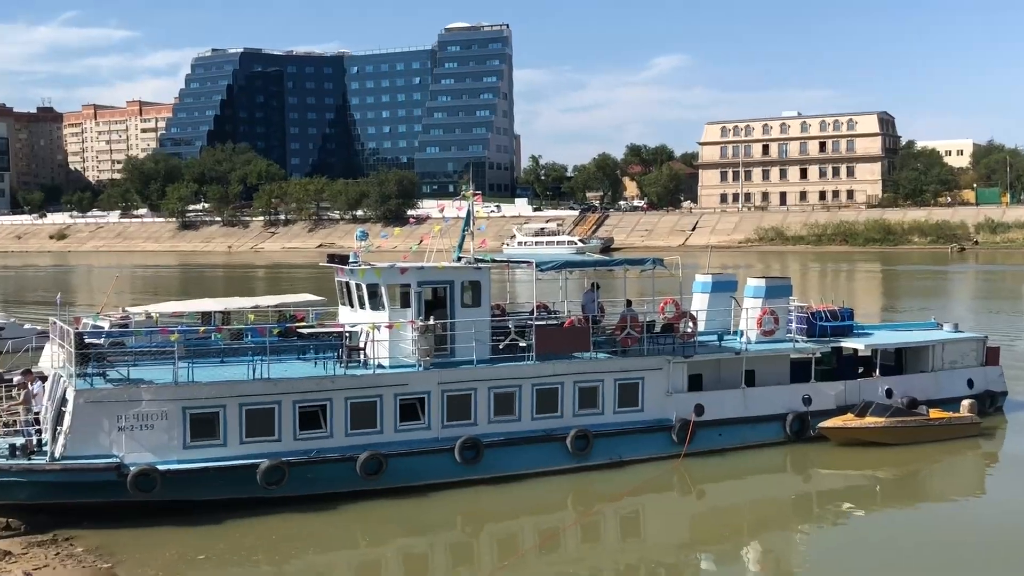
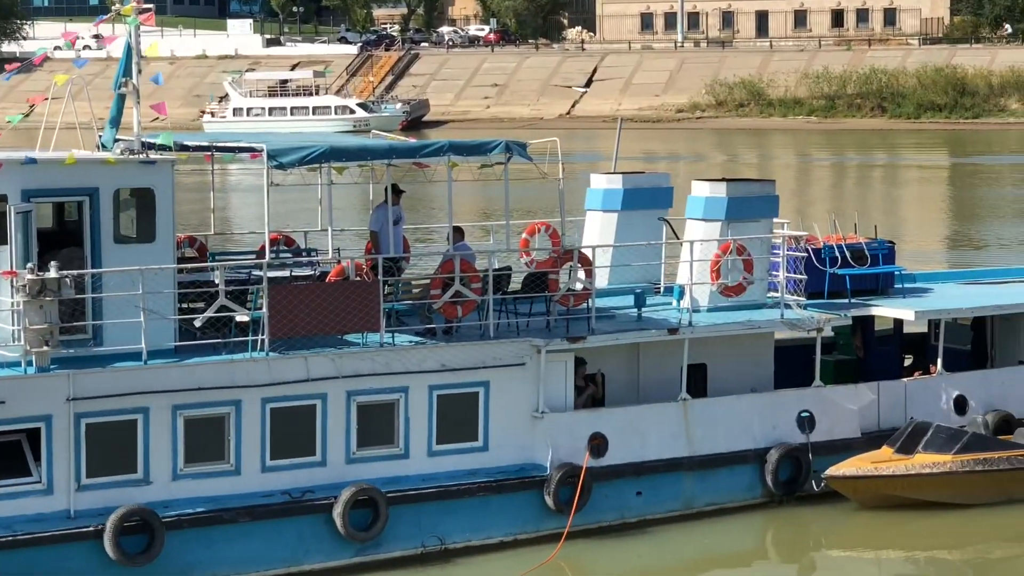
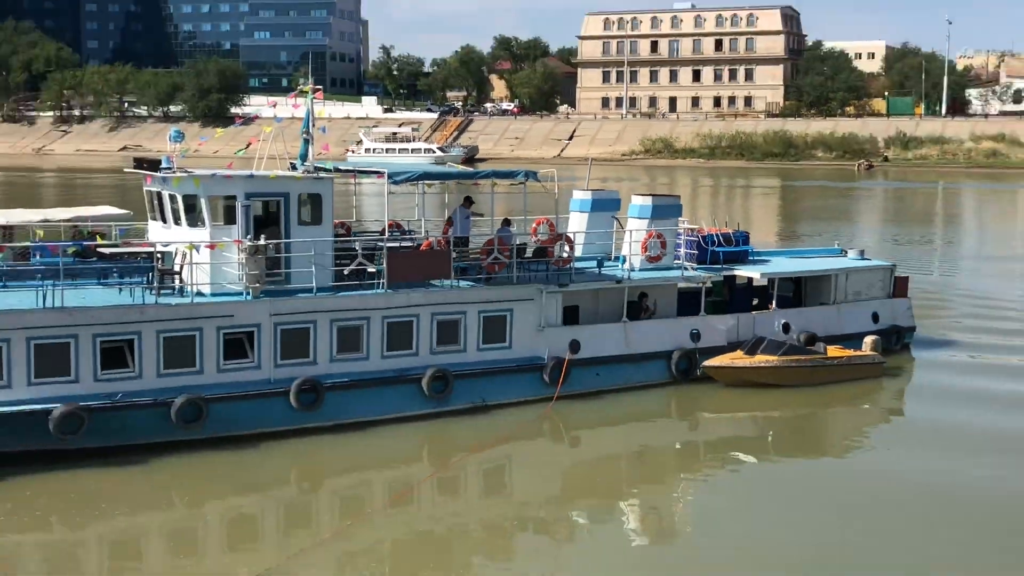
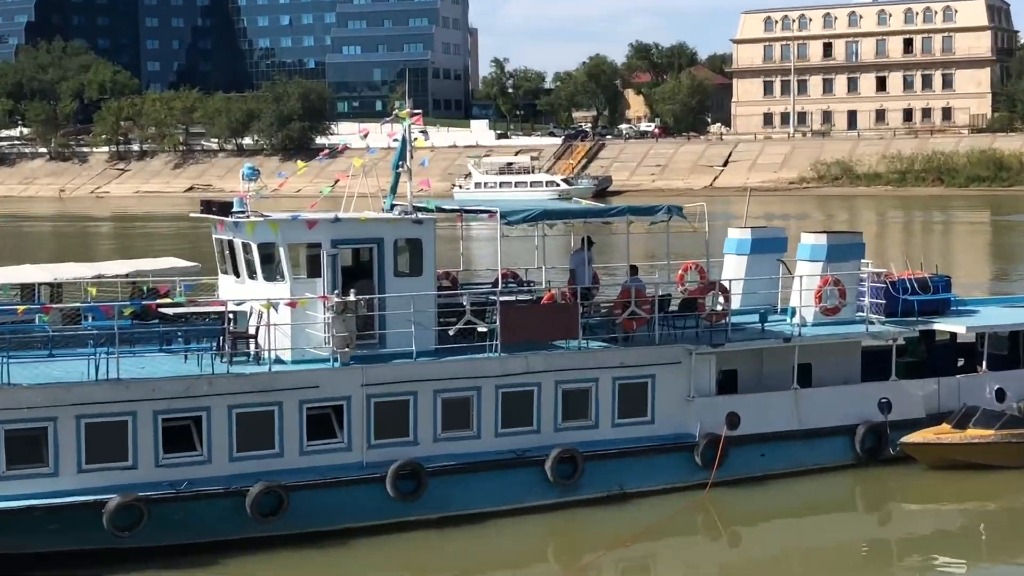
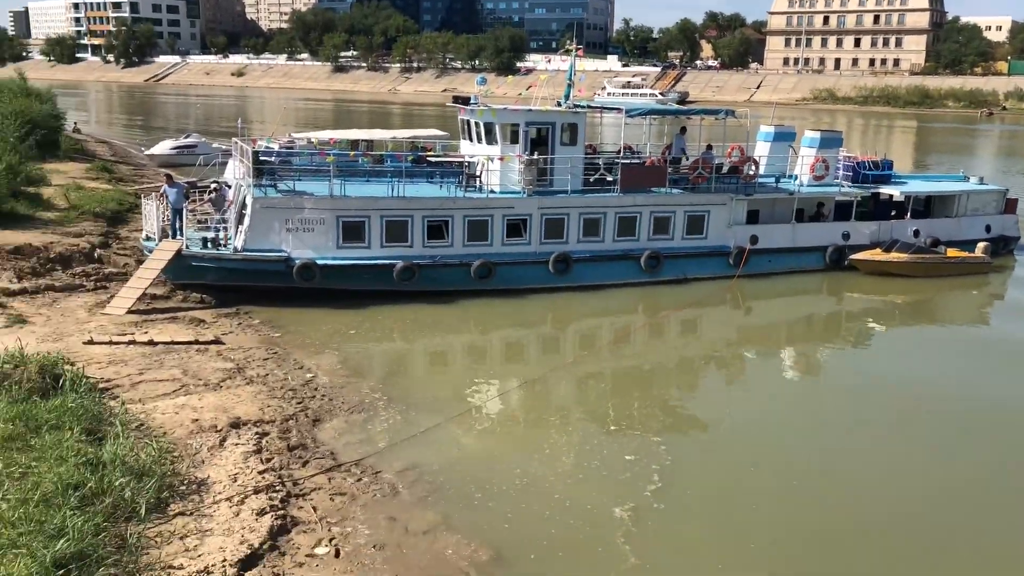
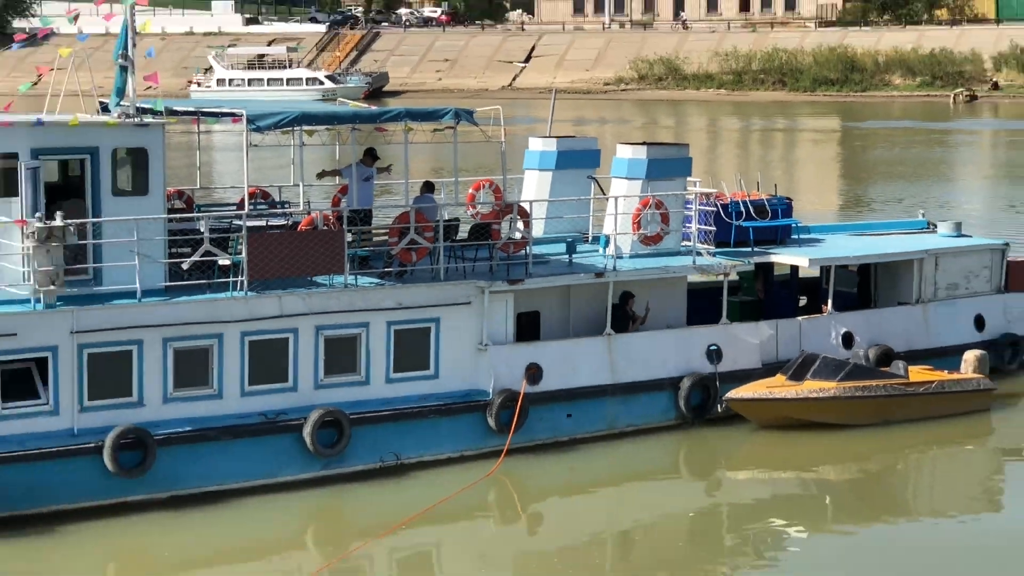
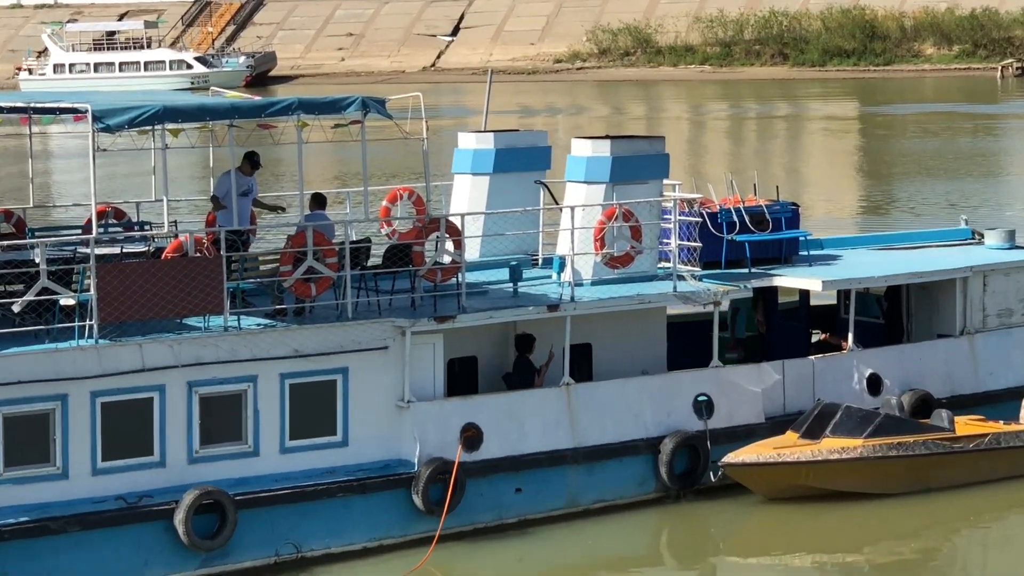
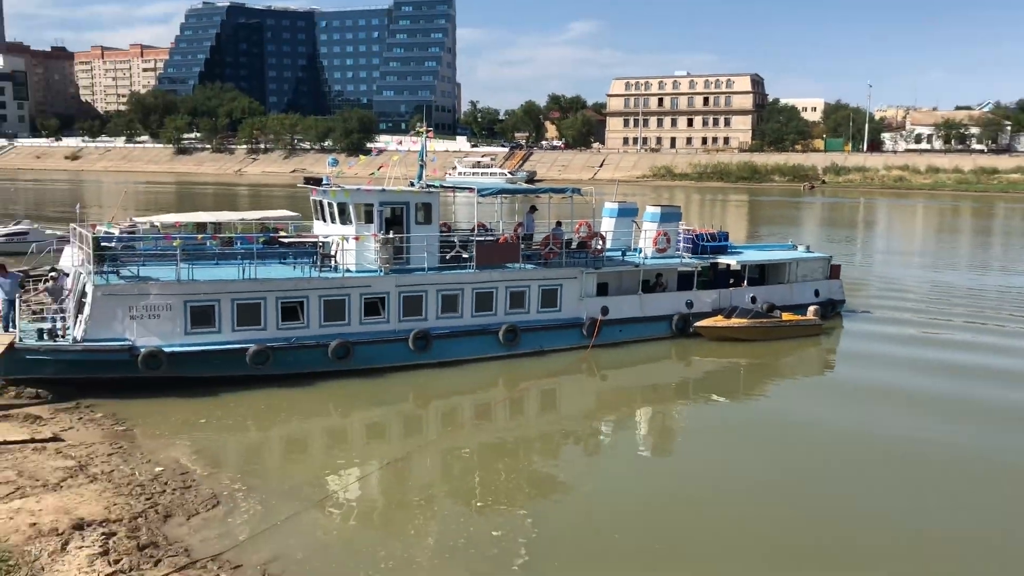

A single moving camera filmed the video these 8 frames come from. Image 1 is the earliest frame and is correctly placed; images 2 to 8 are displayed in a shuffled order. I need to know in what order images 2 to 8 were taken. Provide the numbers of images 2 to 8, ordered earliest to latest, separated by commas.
4, 2, 7, 6, 3, 8, 5
